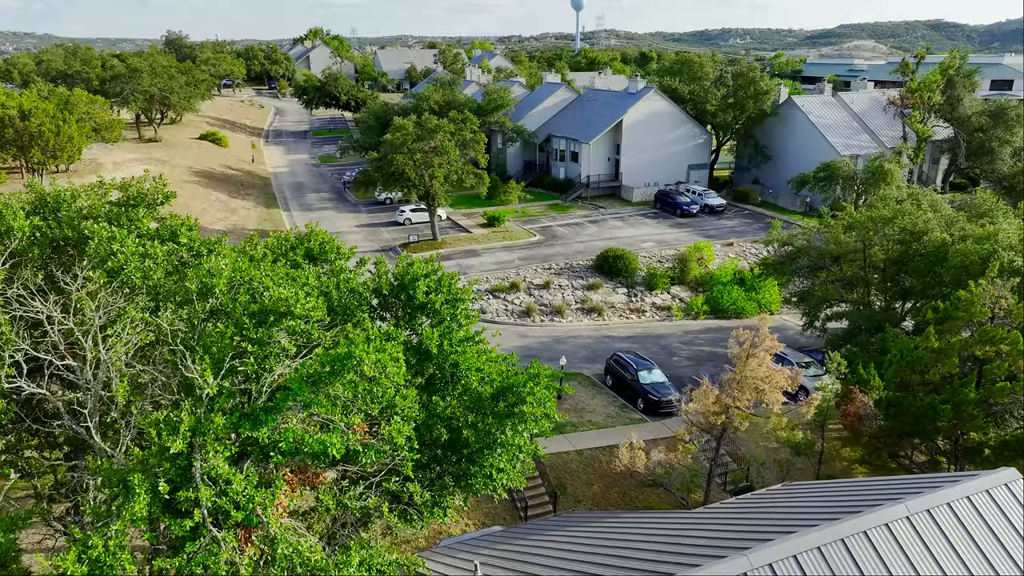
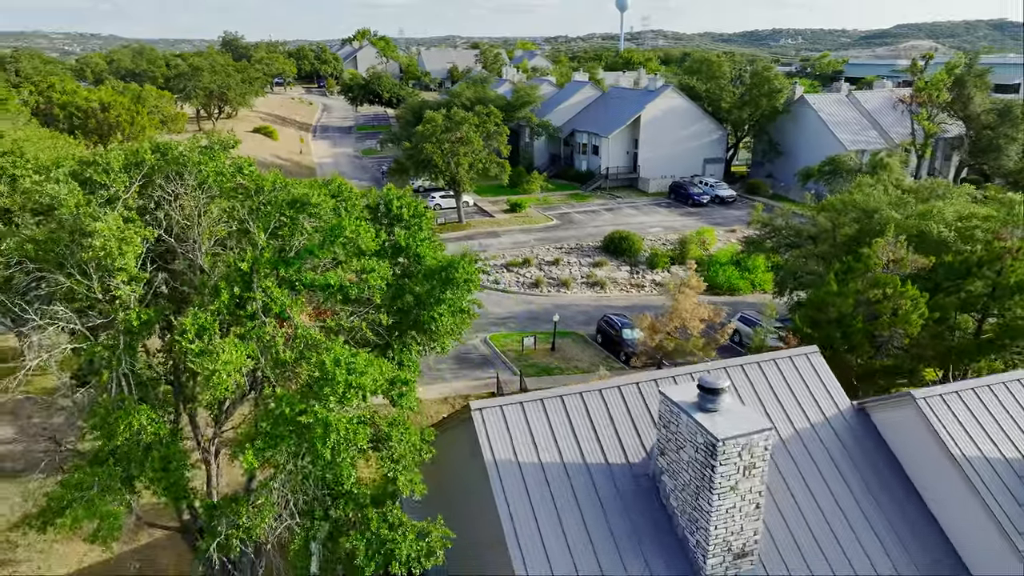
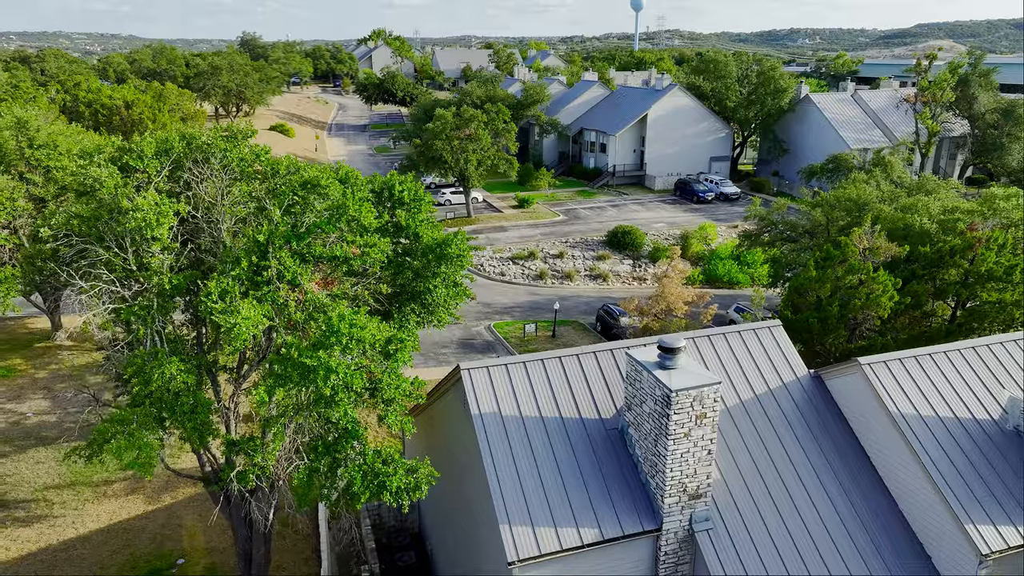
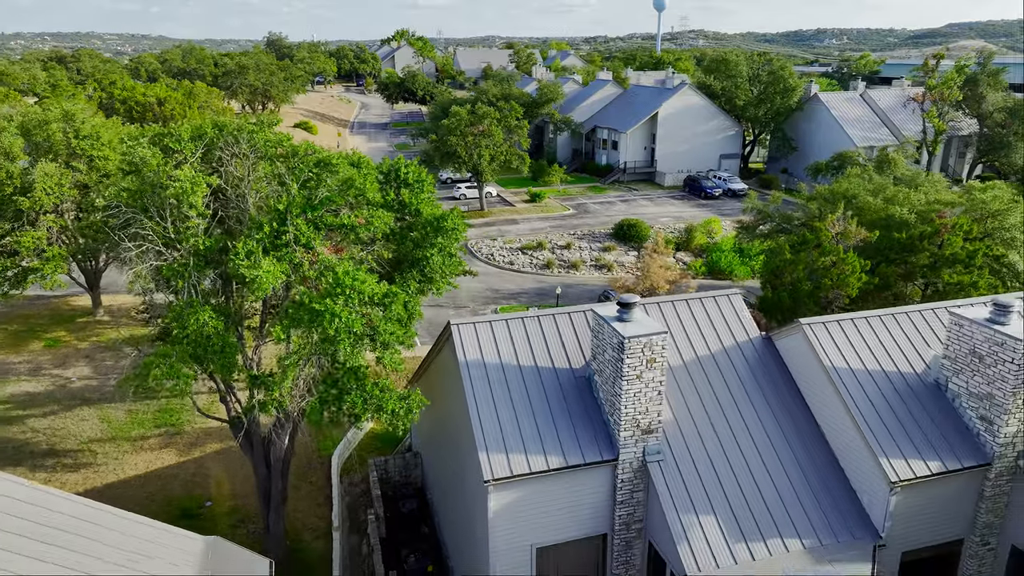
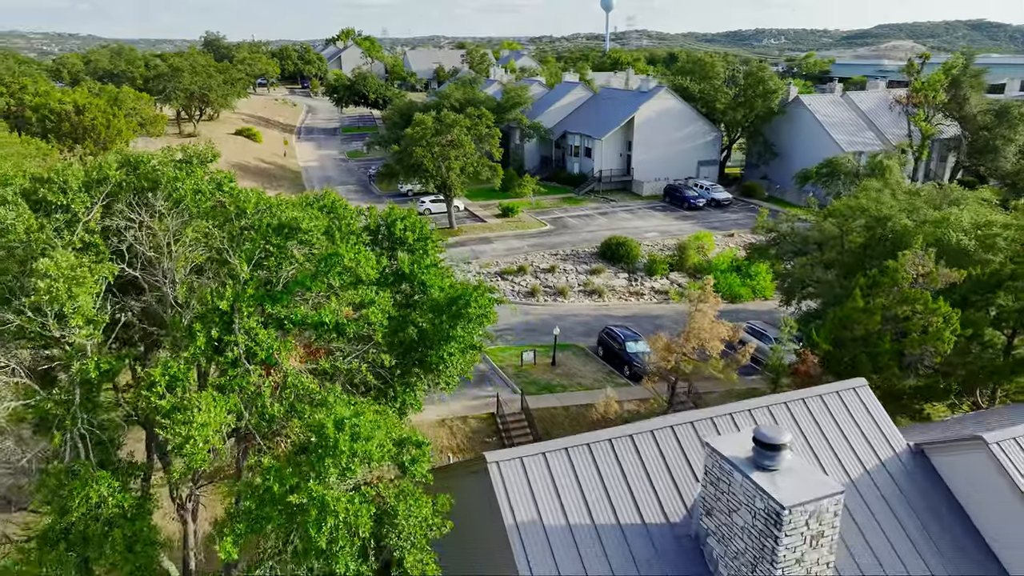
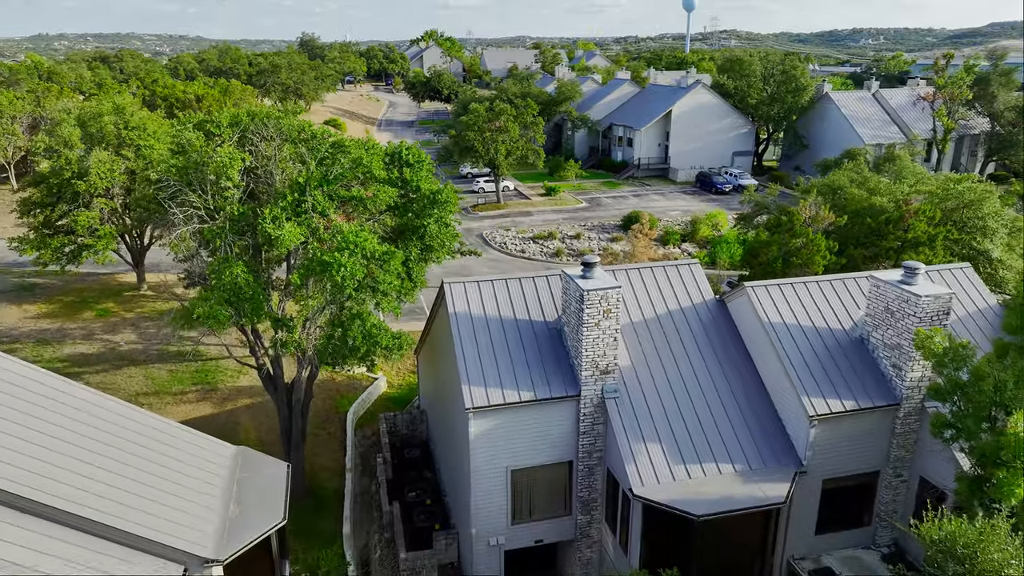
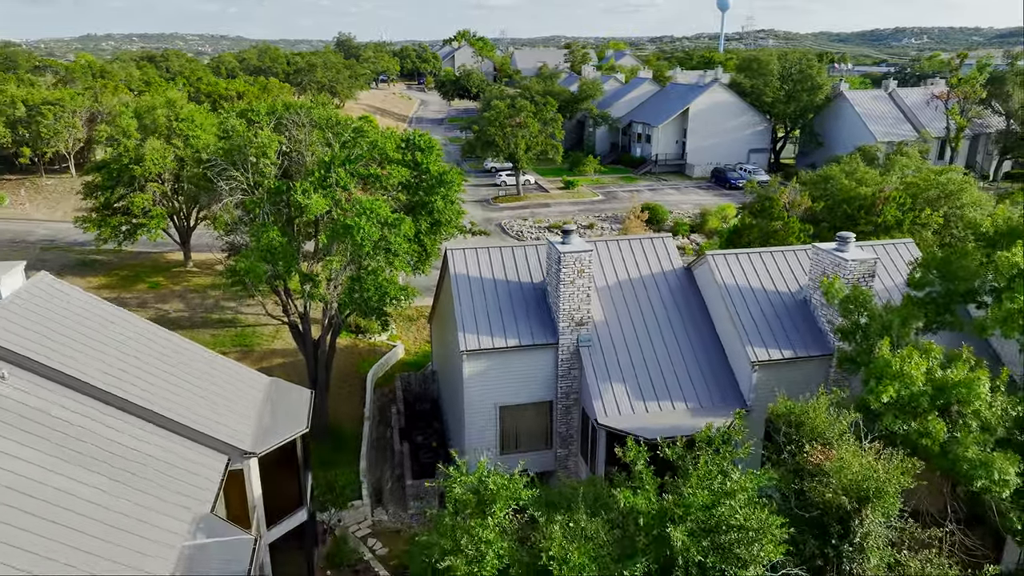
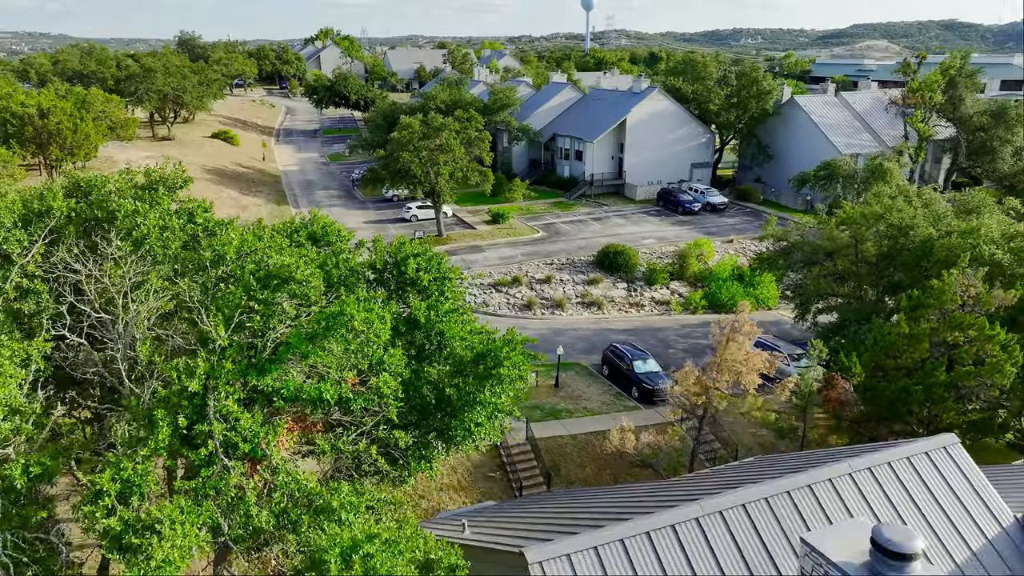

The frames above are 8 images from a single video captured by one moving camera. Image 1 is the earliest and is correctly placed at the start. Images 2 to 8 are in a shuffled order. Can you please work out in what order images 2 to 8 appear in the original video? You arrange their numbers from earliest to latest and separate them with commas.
8, 5, 2, 3, 4, 6, 7
